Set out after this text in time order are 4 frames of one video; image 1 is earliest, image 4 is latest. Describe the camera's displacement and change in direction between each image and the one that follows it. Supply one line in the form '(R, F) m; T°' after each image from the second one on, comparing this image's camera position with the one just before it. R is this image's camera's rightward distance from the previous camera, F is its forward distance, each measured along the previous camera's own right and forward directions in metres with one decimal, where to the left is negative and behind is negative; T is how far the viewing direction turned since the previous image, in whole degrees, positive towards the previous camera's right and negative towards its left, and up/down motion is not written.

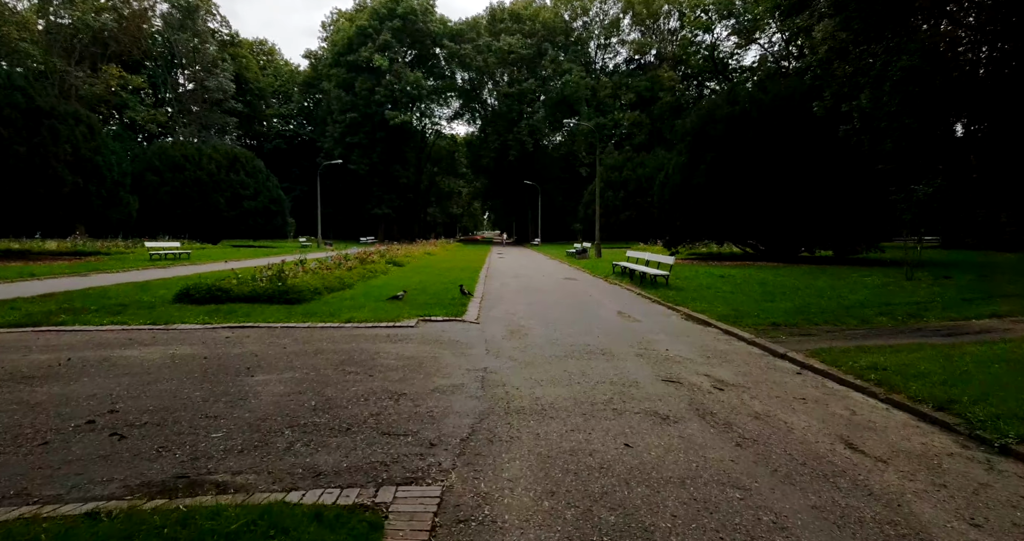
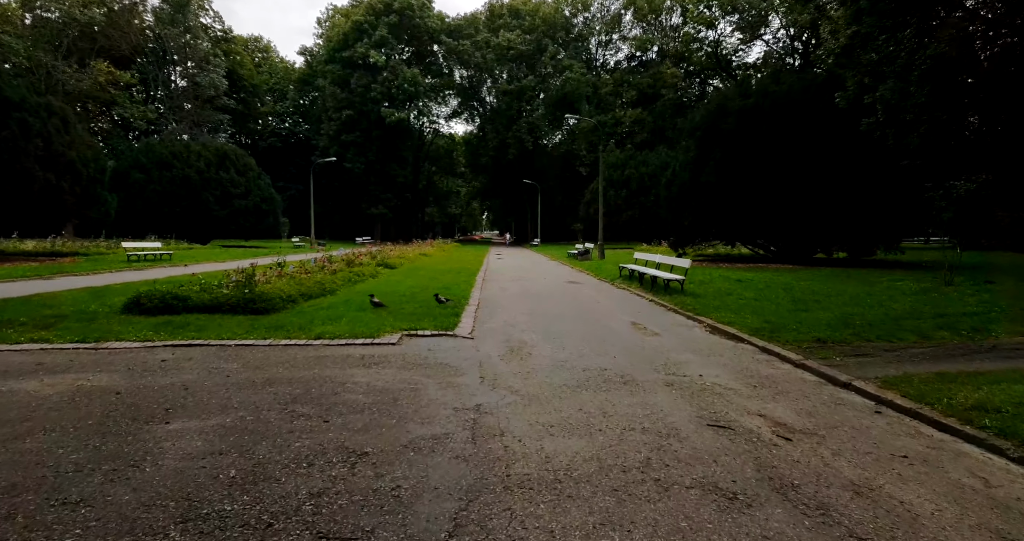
(0.0, +1.3) m; 0°
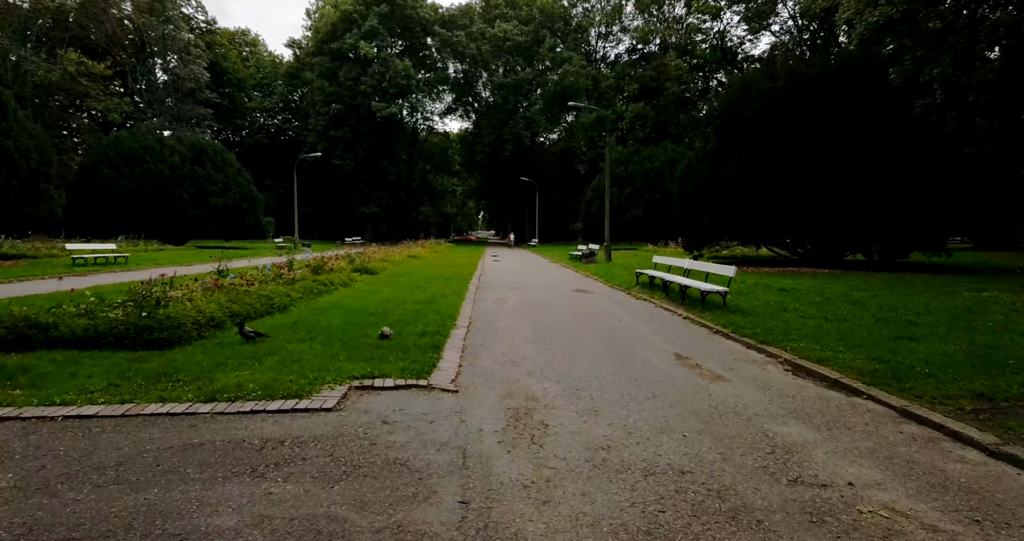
(-0.1, +2.6) m; 0°
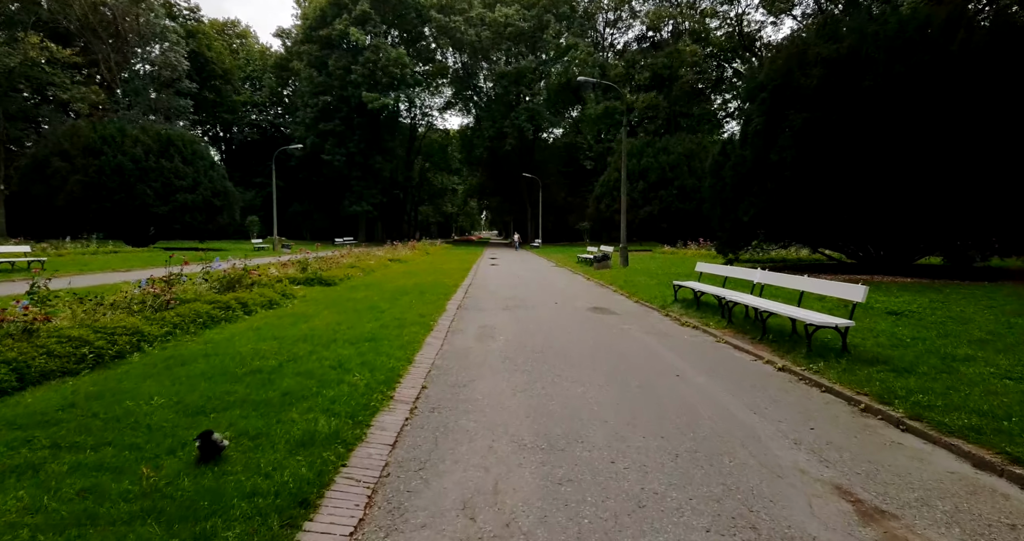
(+0.2, +4.0) m; 0°
